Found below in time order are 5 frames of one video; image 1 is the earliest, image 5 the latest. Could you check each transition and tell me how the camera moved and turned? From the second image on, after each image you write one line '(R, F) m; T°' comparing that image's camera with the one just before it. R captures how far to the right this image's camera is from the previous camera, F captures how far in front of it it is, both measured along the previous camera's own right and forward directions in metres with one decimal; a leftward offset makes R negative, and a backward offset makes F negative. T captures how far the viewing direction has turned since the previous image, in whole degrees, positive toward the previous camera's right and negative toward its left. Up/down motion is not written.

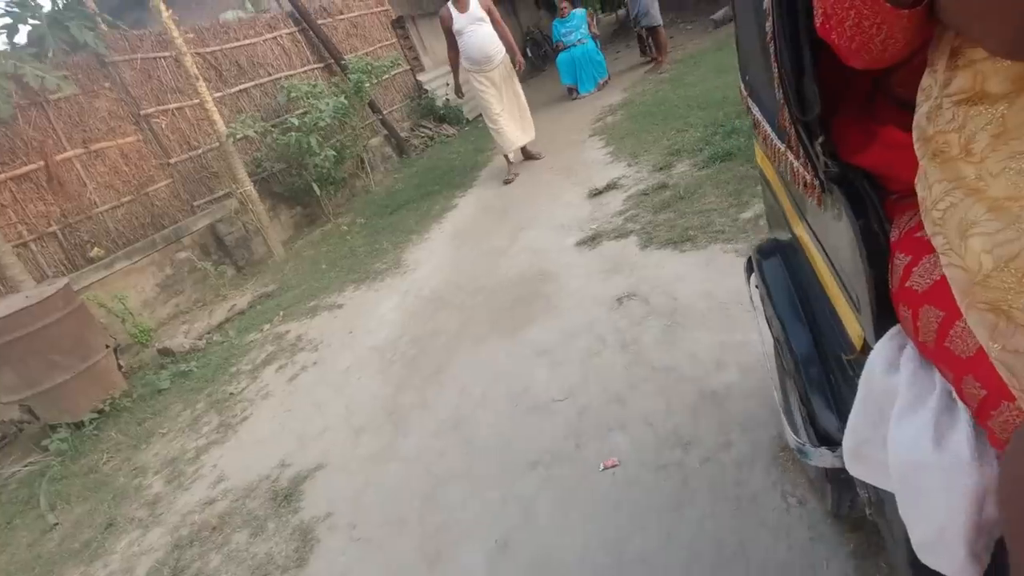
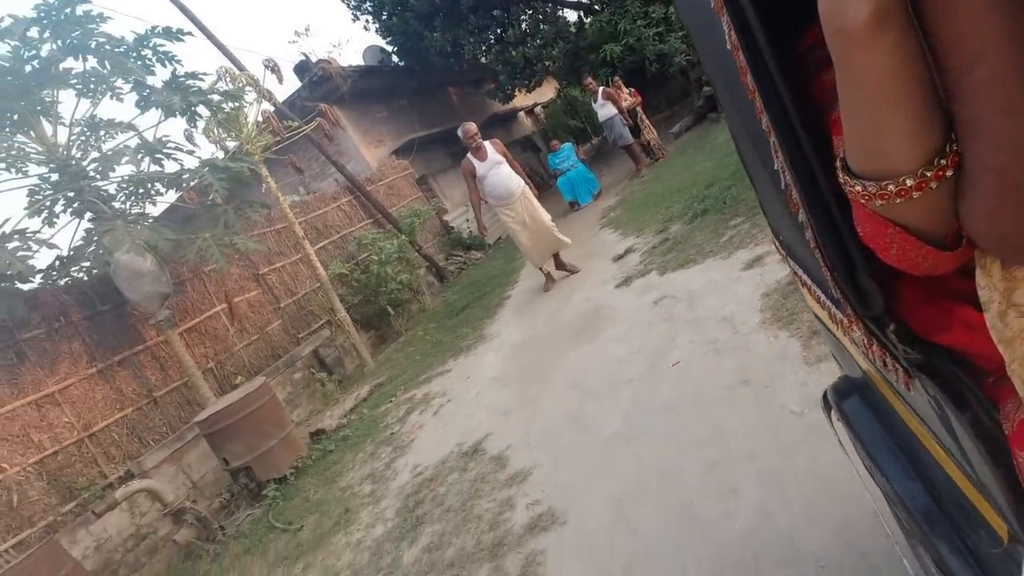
(-0.6, -1.6) m; 0°
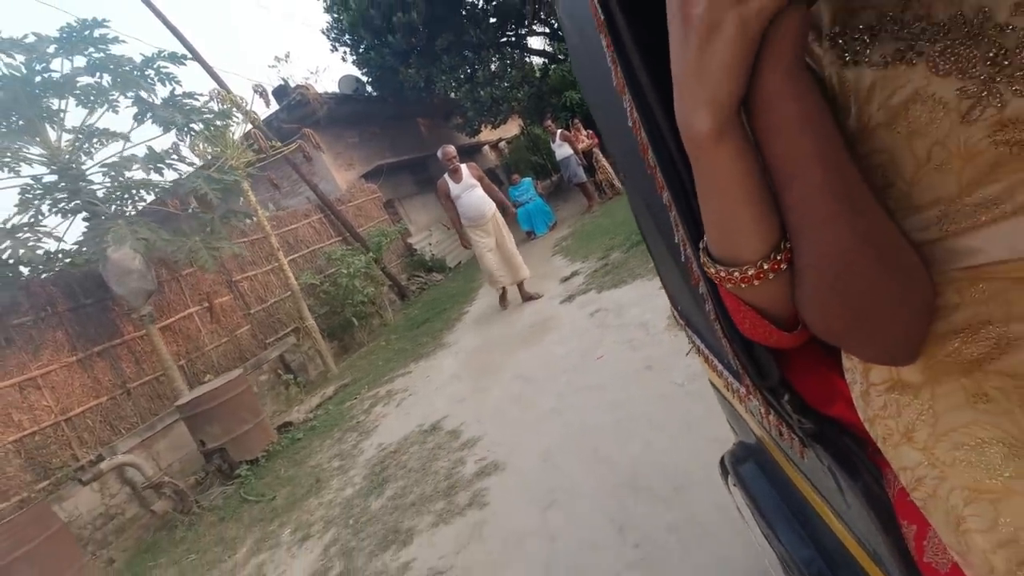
(0.0, -0.8) m; +4°
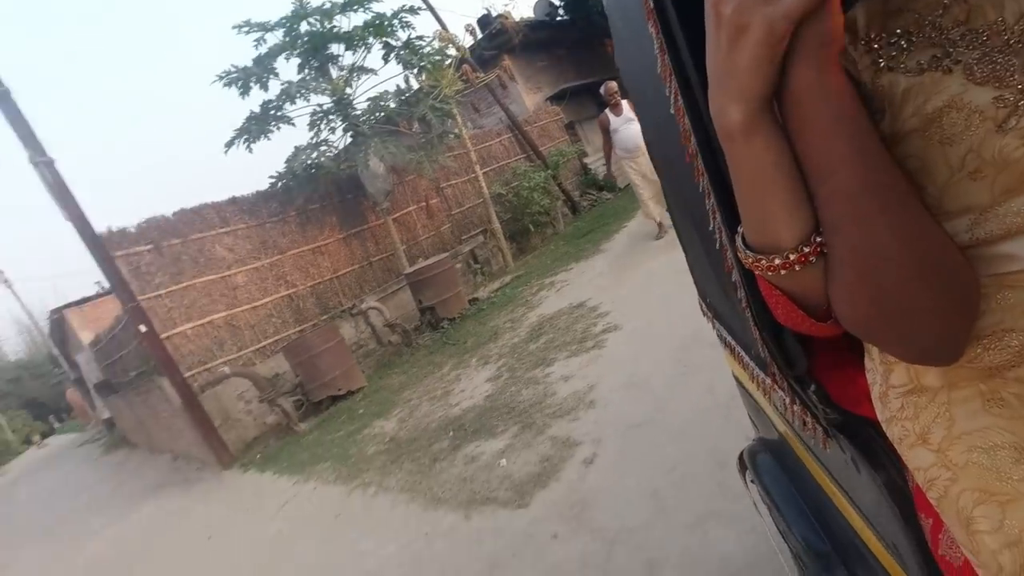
(+0.5, -1.5) m; -18°
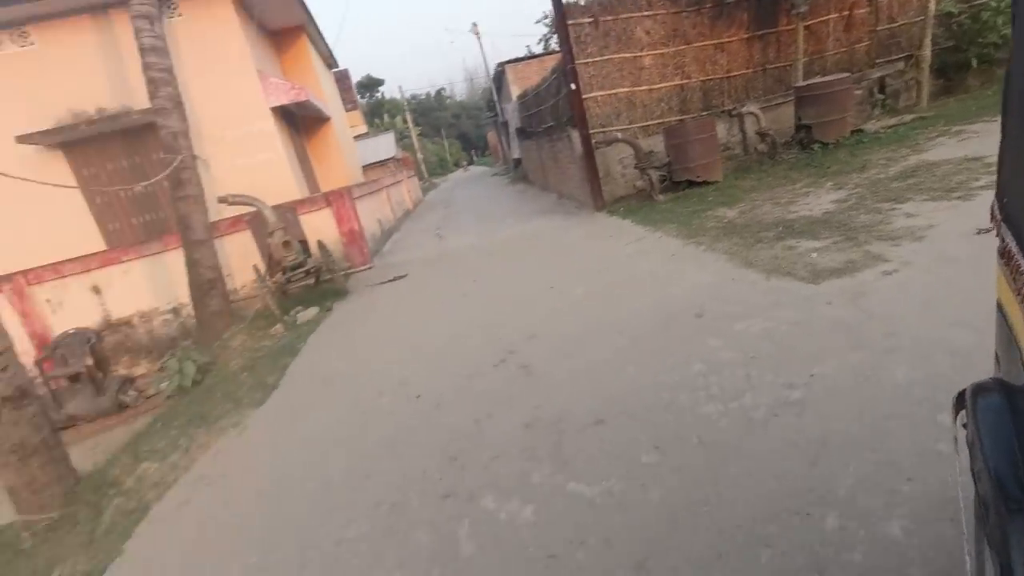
(+0.3, -1.3) m; -32°
